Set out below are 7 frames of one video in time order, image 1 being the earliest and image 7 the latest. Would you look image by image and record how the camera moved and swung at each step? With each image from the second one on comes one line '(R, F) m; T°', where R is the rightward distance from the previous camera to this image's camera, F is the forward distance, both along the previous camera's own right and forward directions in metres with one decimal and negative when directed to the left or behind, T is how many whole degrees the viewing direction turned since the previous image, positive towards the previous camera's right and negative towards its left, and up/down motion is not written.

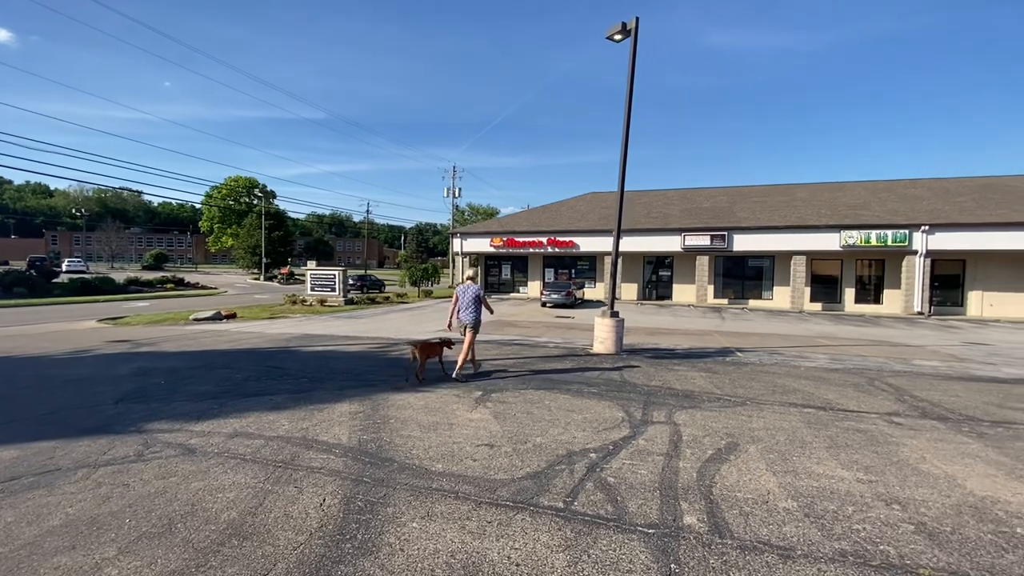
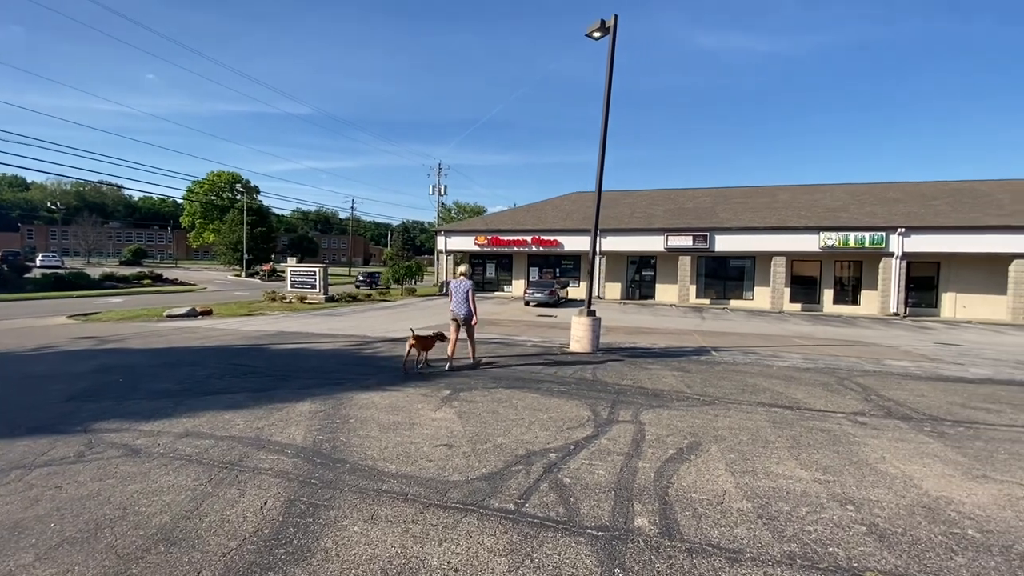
(+0.3, +0.1) m; +1°
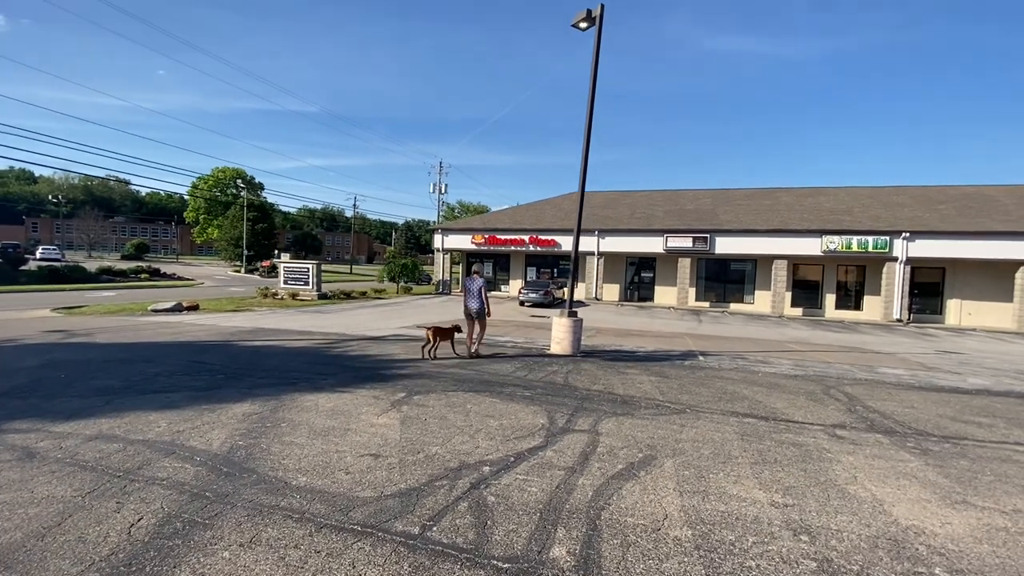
(+0.7, +0.4) m; -1°
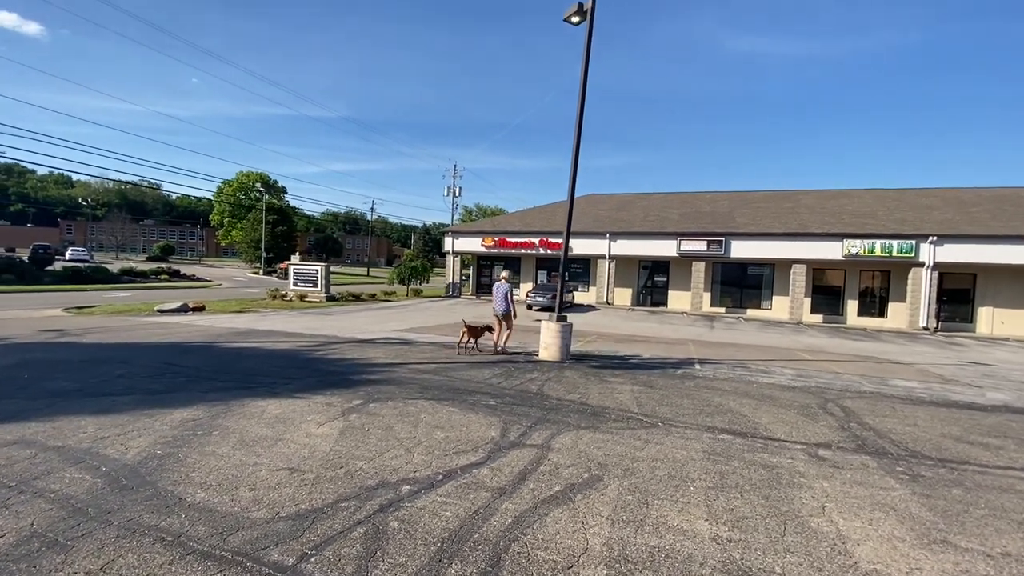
(+0.8, +0.4) m; -2°
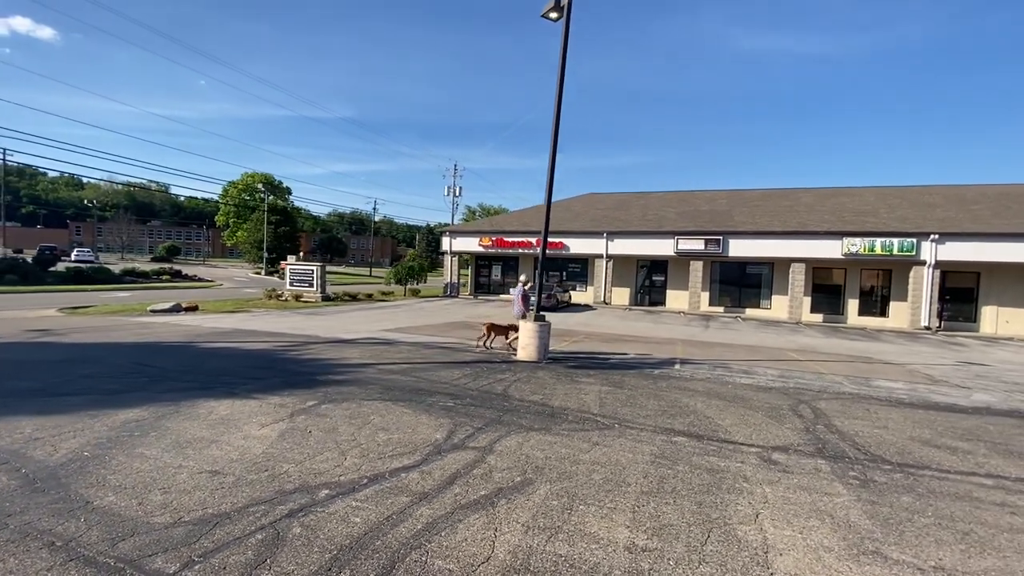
(+0.7, +0.1) m; -1°
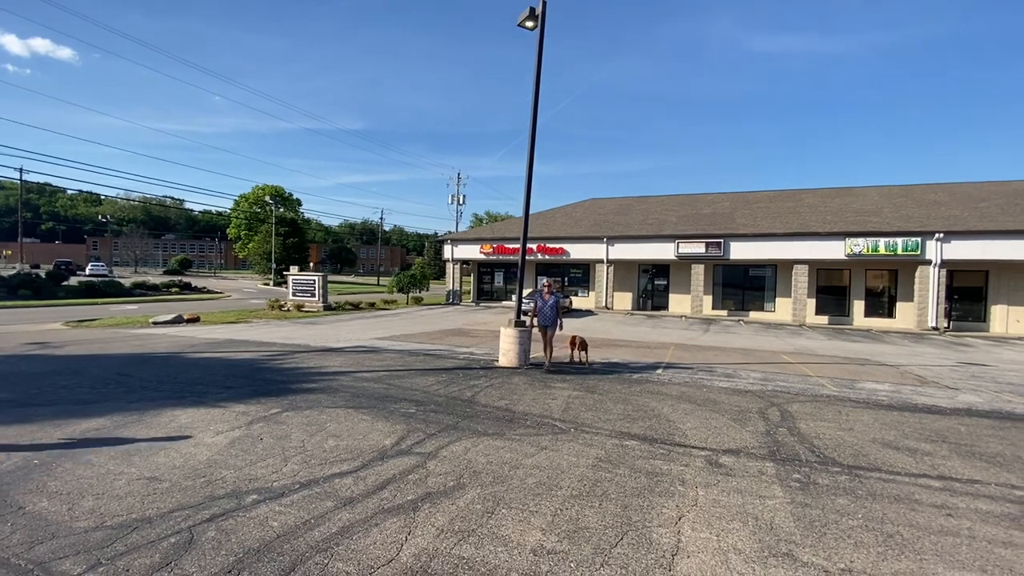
(+0.7, 0.0) m; -1°
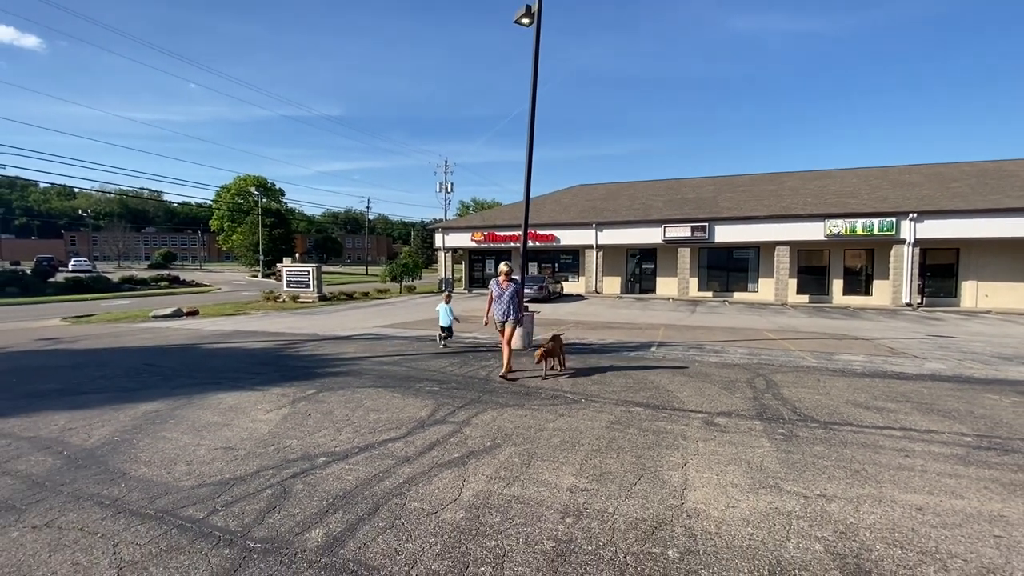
(-0.4, -0.7) m; +2°
